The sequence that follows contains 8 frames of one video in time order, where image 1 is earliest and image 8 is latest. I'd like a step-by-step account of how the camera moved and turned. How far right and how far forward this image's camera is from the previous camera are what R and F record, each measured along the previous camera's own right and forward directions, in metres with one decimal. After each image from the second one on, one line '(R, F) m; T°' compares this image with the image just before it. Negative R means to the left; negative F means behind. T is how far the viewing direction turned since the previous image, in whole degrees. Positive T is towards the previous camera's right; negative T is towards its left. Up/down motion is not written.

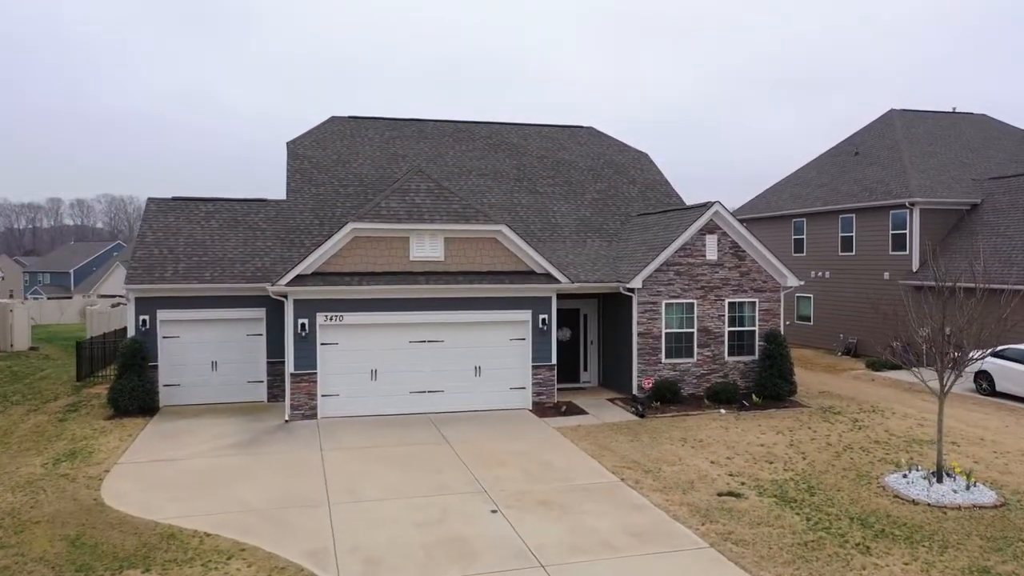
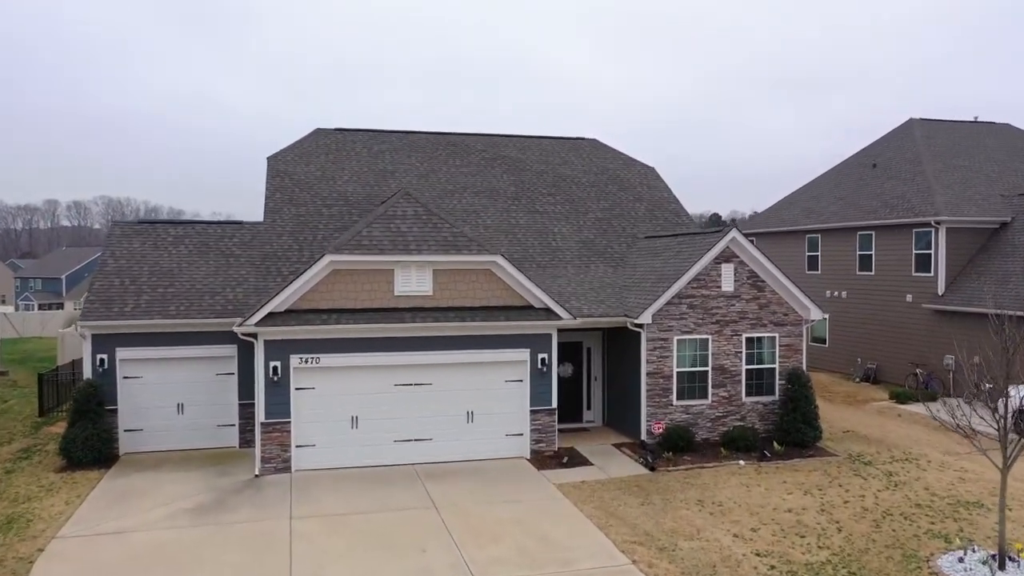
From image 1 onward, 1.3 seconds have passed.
(0.0, +1.6) m; 0°
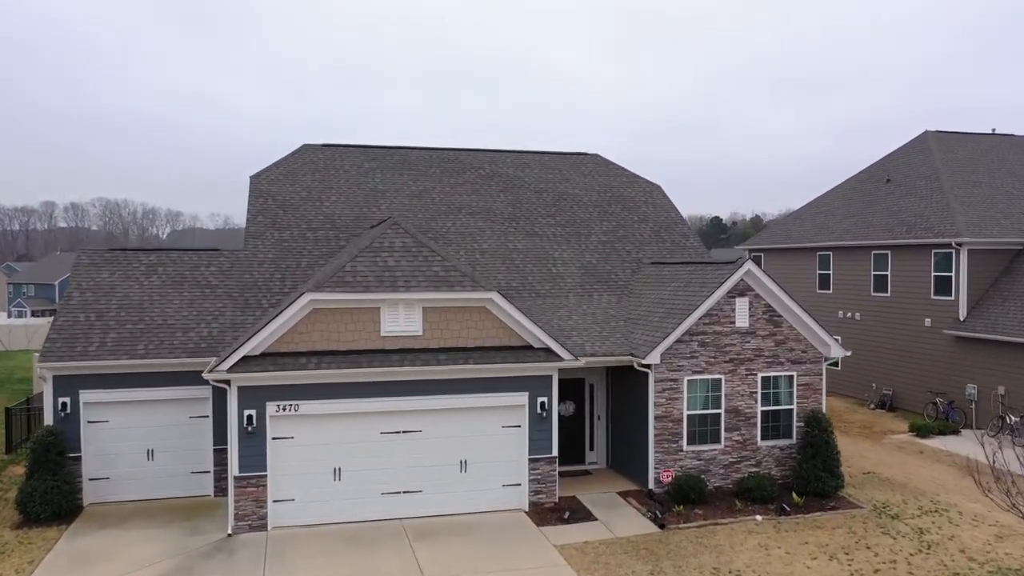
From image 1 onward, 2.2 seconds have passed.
(0.0, +1.2) m; 0°
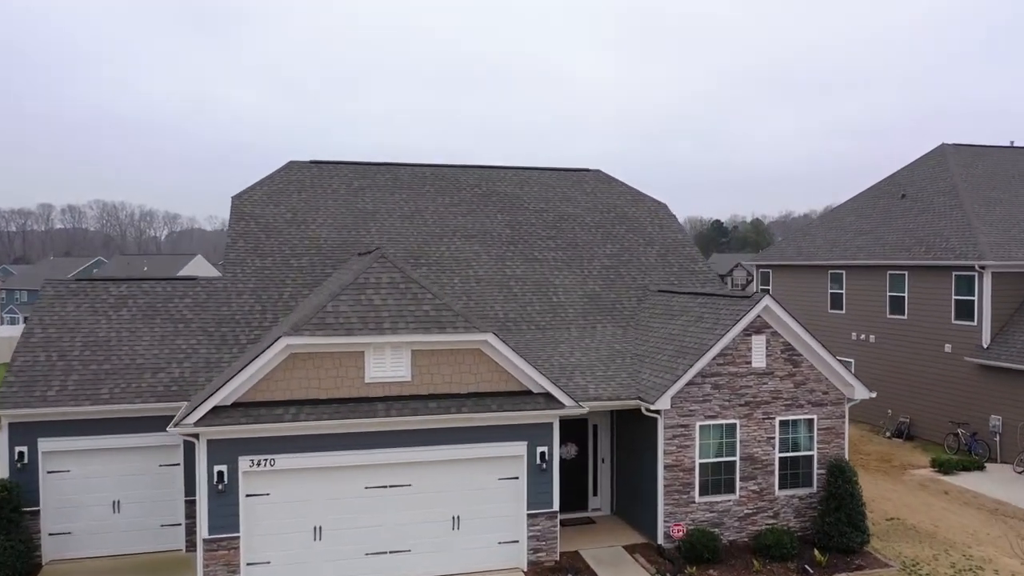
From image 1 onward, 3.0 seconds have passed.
(0.0, +1.1) m; 0°
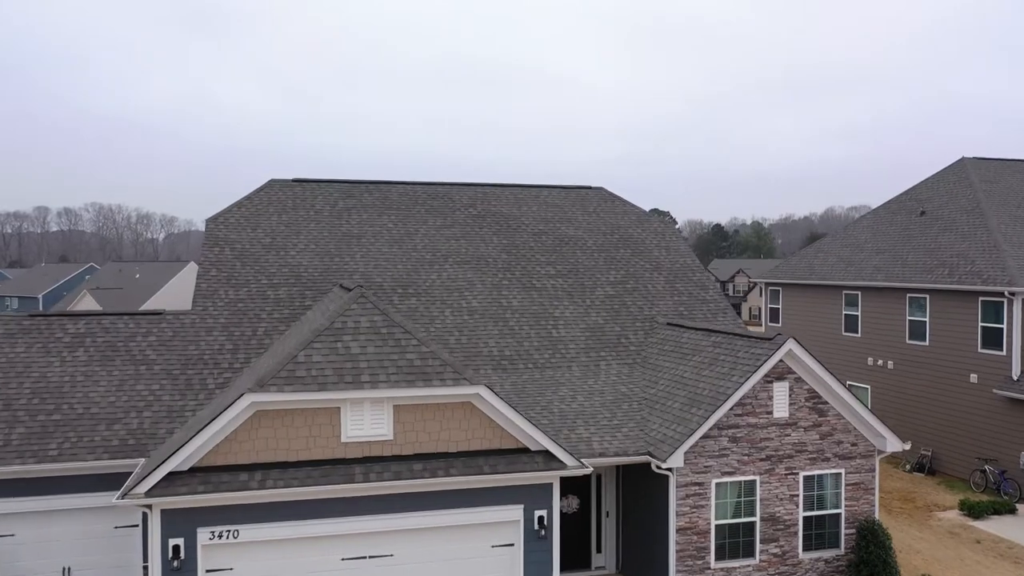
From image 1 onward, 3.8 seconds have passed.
(0.0, +1.3) m; 0°
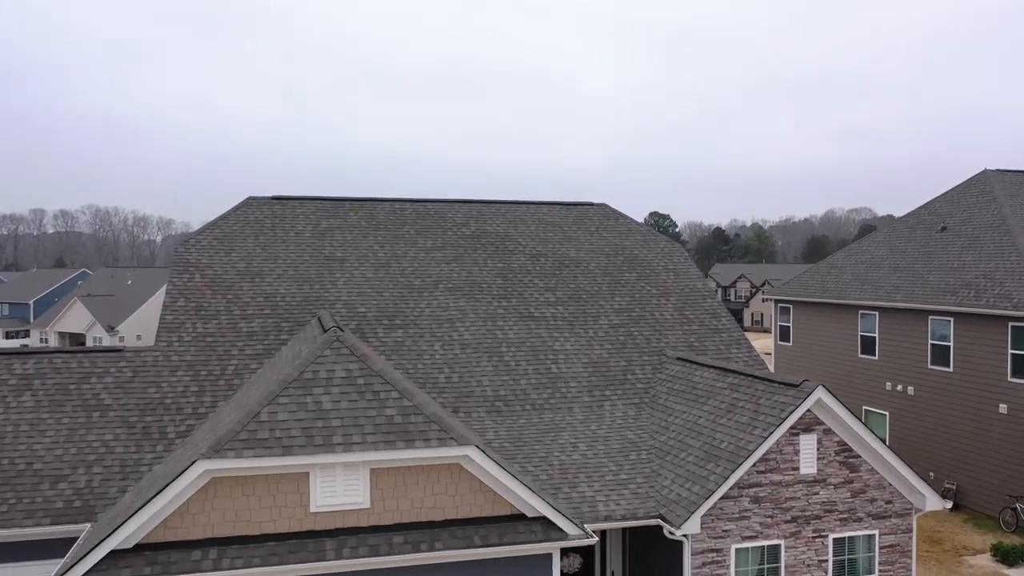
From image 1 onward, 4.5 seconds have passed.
(0.0, +1.3) m; 0°
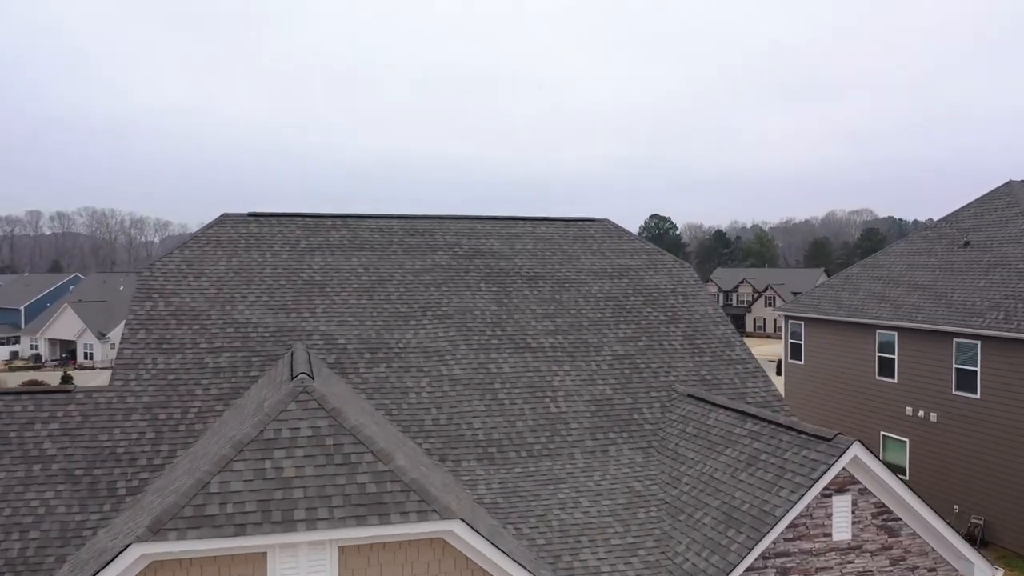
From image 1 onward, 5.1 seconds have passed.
(0.0, +1.3) m; 0°
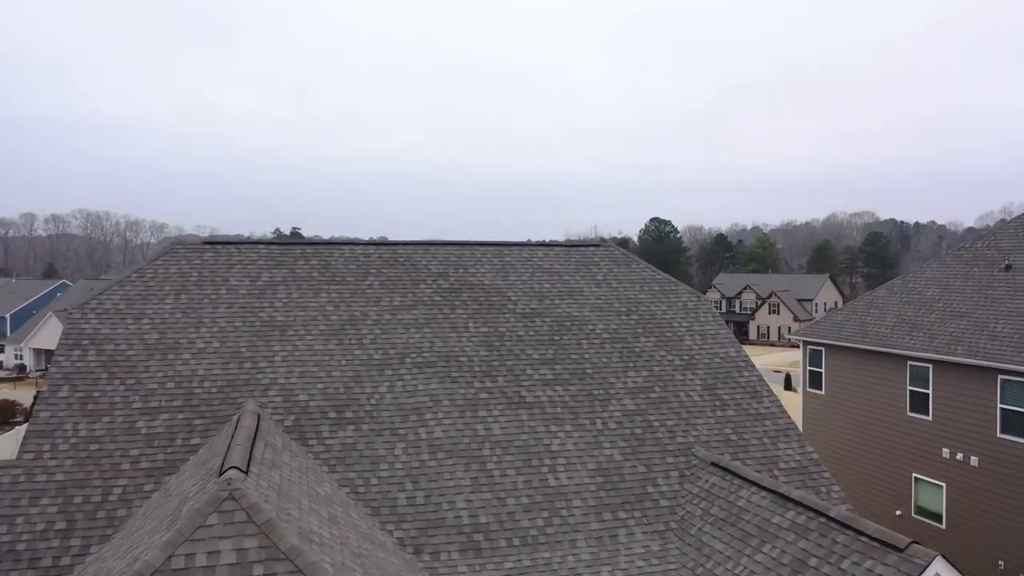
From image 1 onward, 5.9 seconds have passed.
(+0.1, +2.0) m; 0°
